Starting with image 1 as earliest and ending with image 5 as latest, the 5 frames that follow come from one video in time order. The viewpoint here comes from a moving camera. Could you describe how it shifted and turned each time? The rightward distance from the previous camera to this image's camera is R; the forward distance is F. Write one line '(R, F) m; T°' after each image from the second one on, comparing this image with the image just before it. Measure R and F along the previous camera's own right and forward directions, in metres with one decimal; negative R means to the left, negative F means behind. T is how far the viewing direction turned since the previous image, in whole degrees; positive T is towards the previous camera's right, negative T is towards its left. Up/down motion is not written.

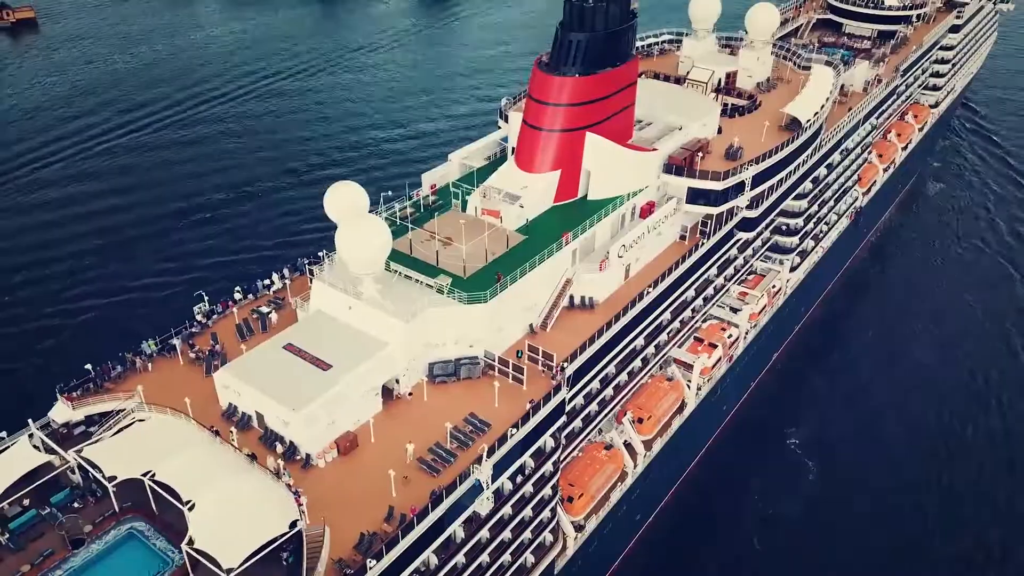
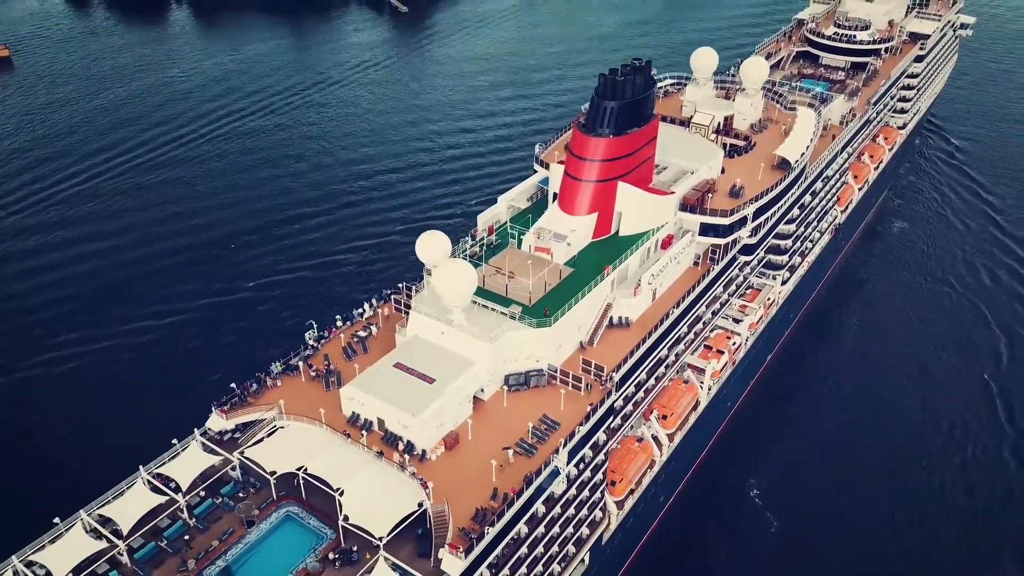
(-4.4, -8.9) m; +2°
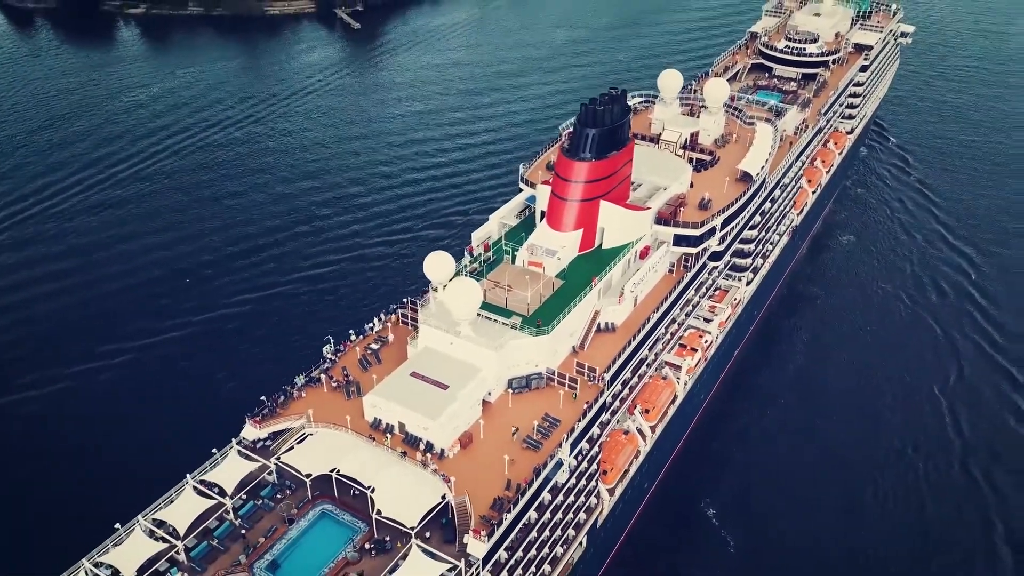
(-2.4, -5.1) m; +3°
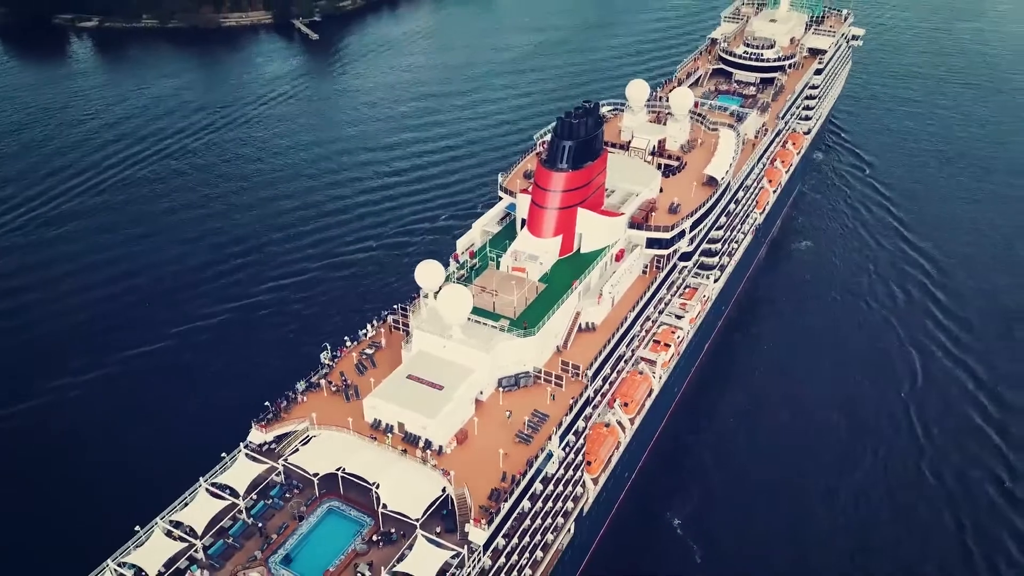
(-1.4, -3.3) m; +2°
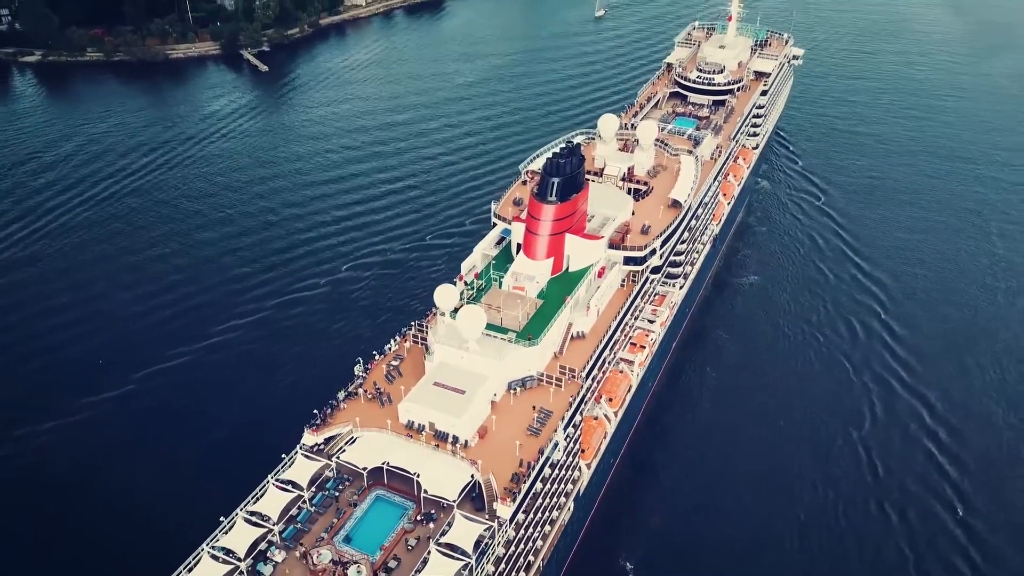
(-3.8, -9.9) m; +3°
